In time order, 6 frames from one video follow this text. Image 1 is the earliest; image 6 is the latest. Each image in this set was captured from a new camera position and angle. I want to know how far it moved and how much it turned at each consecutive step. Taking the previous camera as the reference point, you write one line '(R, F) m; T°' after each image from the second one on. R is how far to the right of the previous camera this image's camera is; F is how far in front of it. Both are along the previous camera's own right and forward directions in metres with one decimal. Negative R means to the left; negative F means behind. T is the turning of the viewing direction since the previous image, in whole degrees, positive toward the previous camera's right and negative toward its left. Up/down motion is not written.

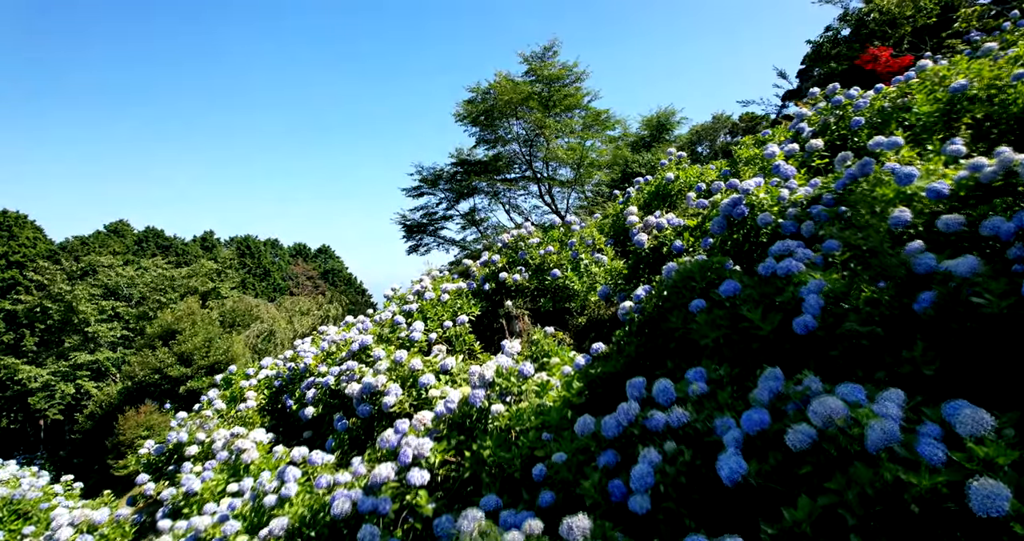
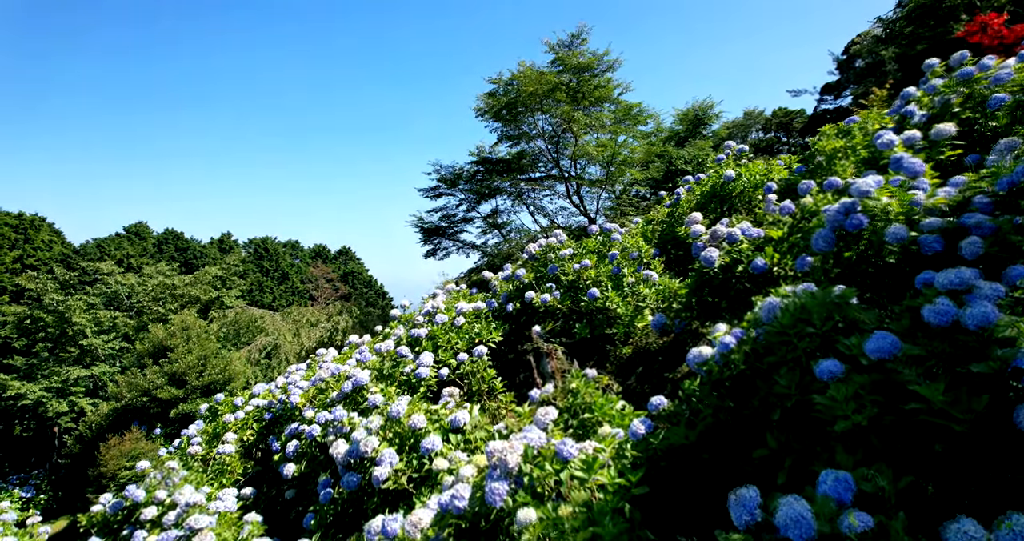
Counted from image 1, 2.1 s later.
(0.0, +0.9) m; -2°
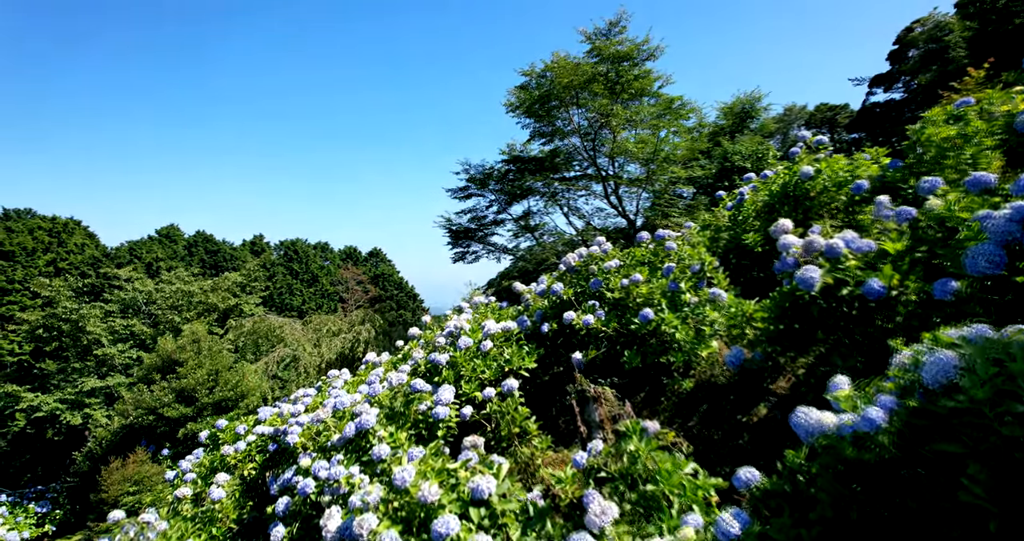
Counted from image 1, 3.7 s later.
(0.0, +0.7) m; -3°
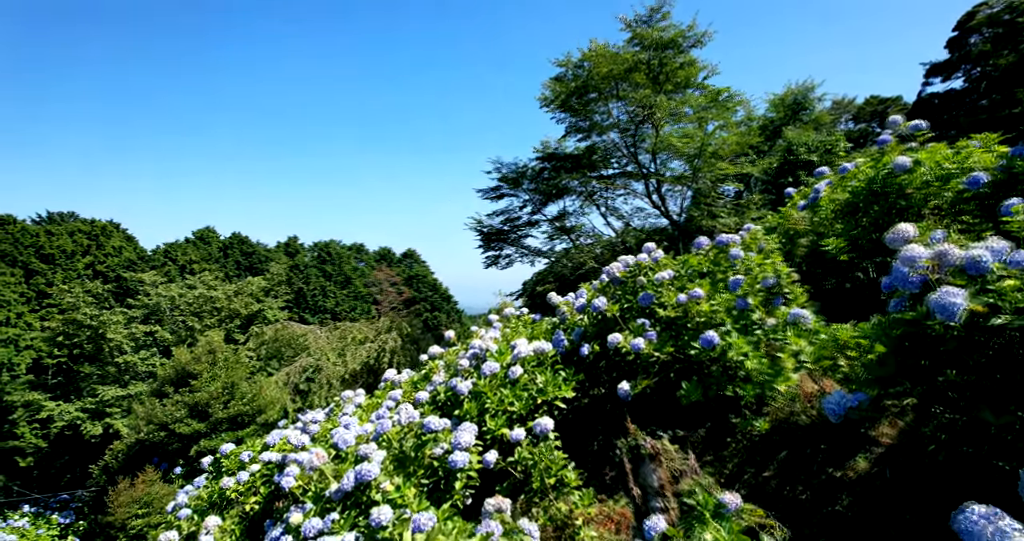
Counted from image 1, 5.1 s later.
(0.0, +0.6) m; -3°
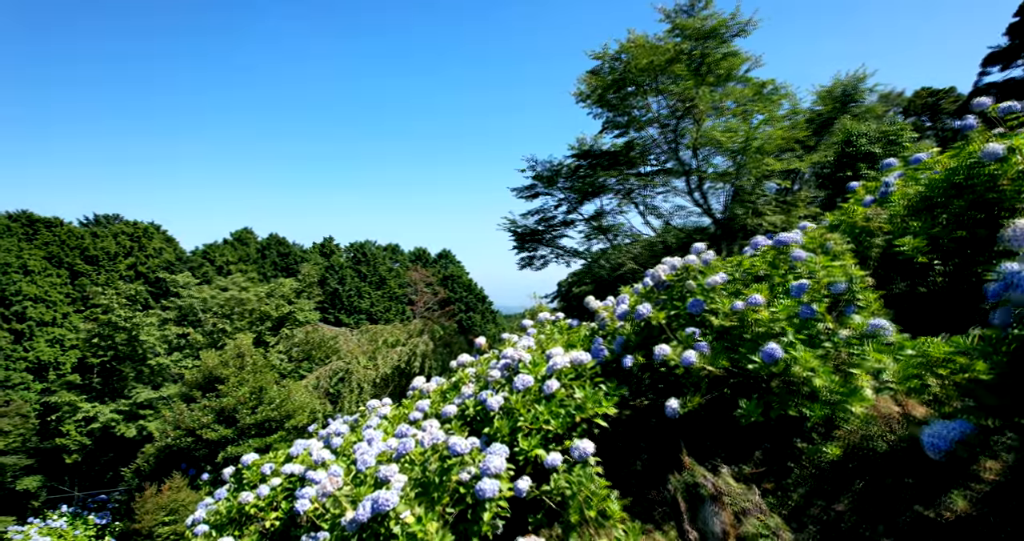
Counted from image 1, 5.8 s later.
(0.0, +0.3) m; -3°
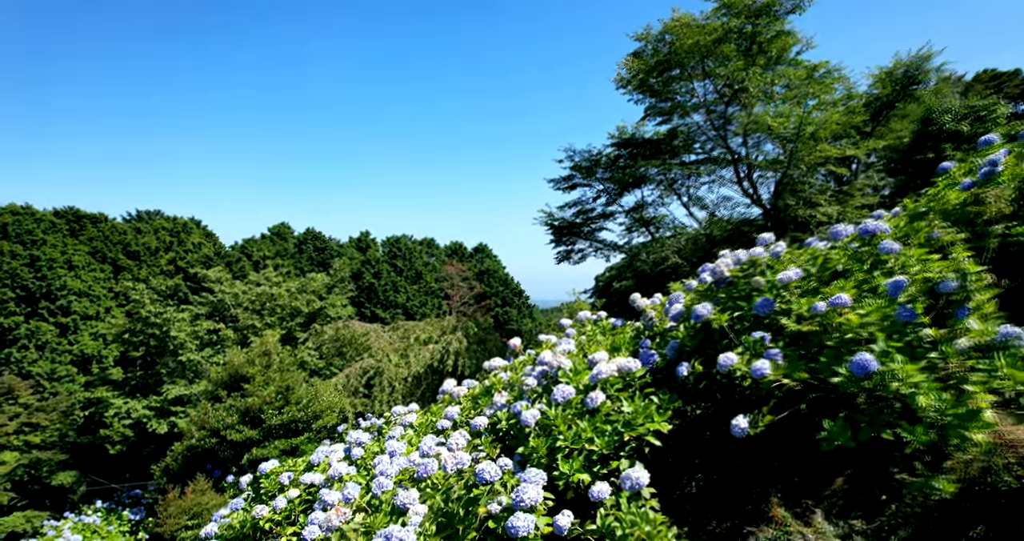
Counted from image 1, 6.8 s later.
(0.0, +0.4) m; -3°
